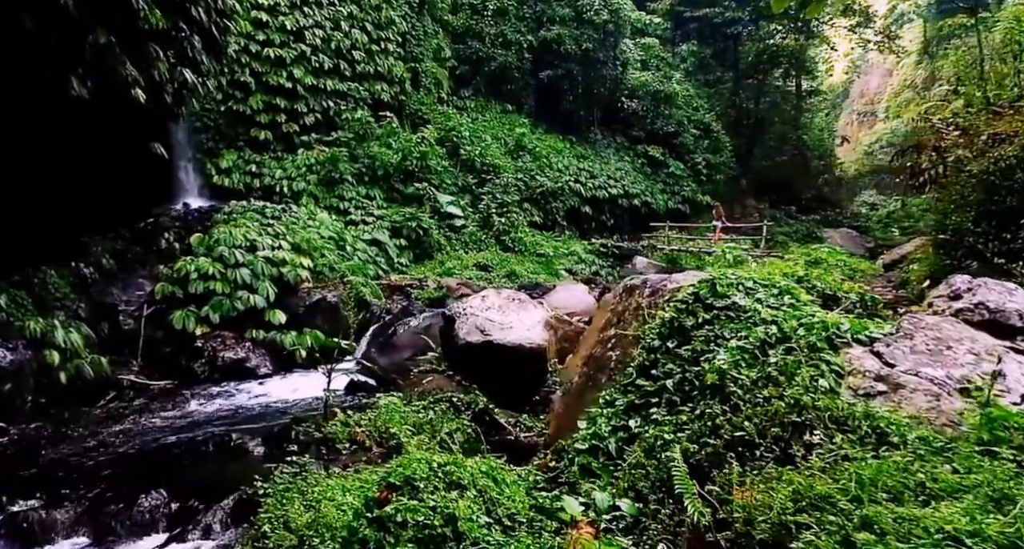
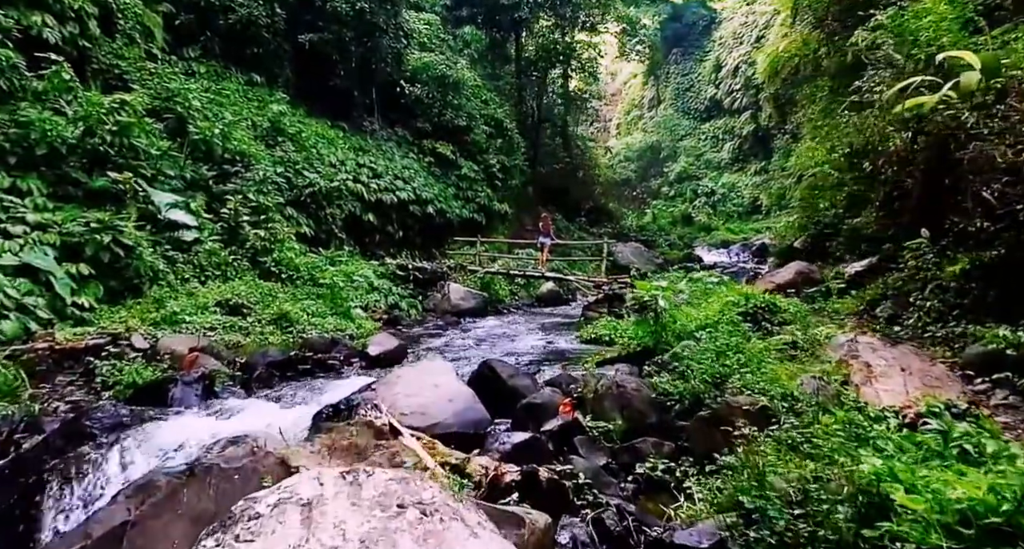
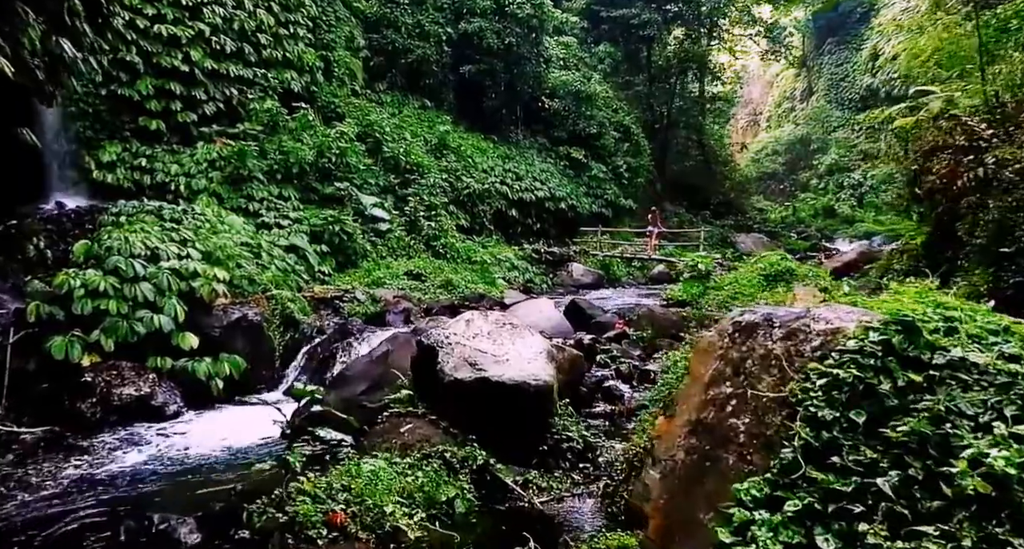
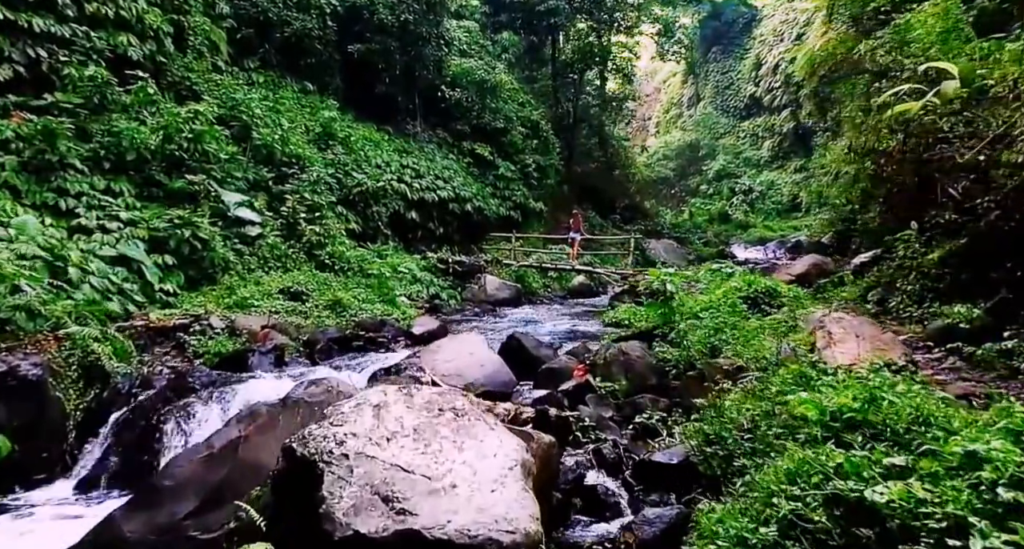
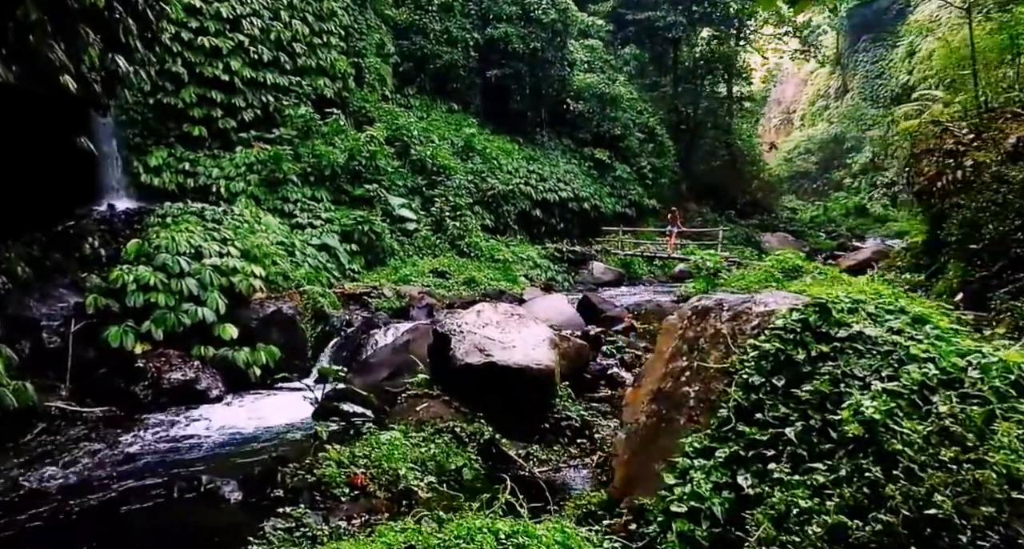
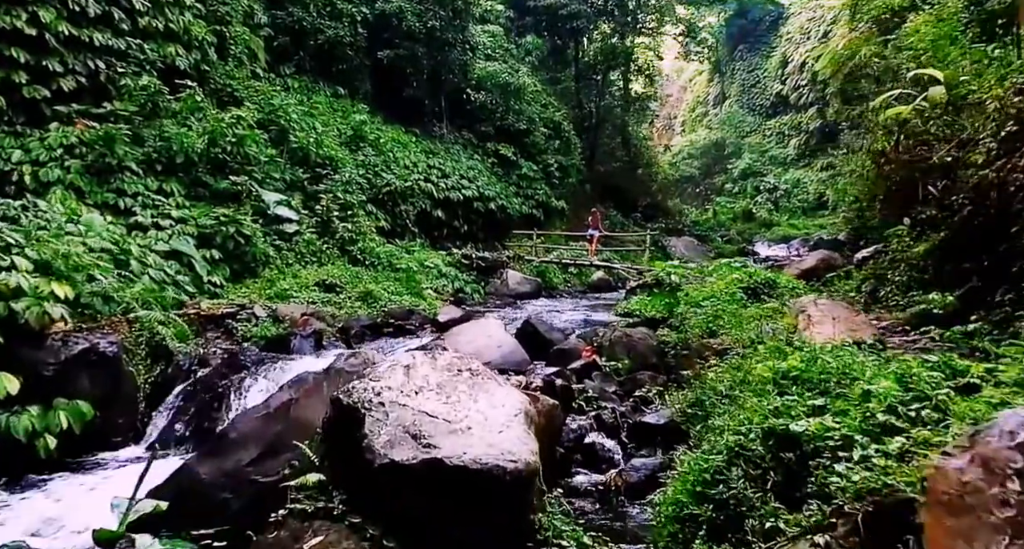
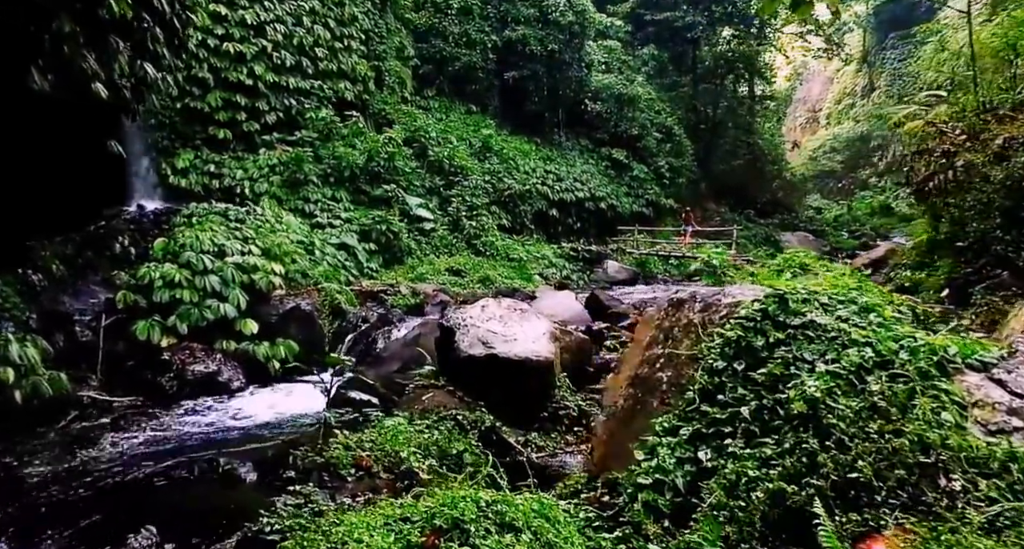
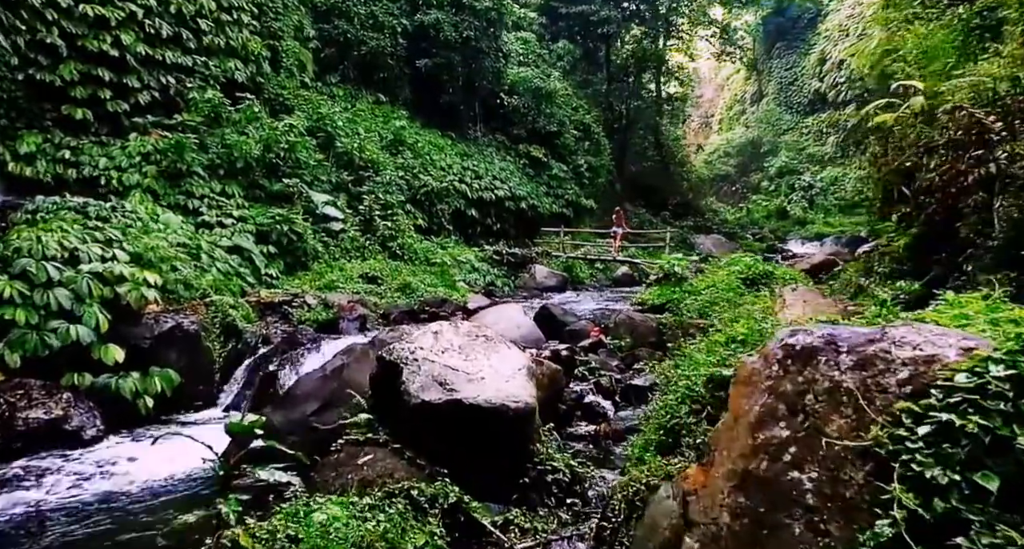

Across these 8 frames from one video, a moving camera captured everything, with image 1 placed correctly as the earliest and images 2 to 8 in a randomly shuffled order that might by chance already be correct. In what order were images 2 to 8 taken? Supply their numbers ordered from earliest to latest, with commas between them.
7, 5, 3, 8, 6, 4, 2
